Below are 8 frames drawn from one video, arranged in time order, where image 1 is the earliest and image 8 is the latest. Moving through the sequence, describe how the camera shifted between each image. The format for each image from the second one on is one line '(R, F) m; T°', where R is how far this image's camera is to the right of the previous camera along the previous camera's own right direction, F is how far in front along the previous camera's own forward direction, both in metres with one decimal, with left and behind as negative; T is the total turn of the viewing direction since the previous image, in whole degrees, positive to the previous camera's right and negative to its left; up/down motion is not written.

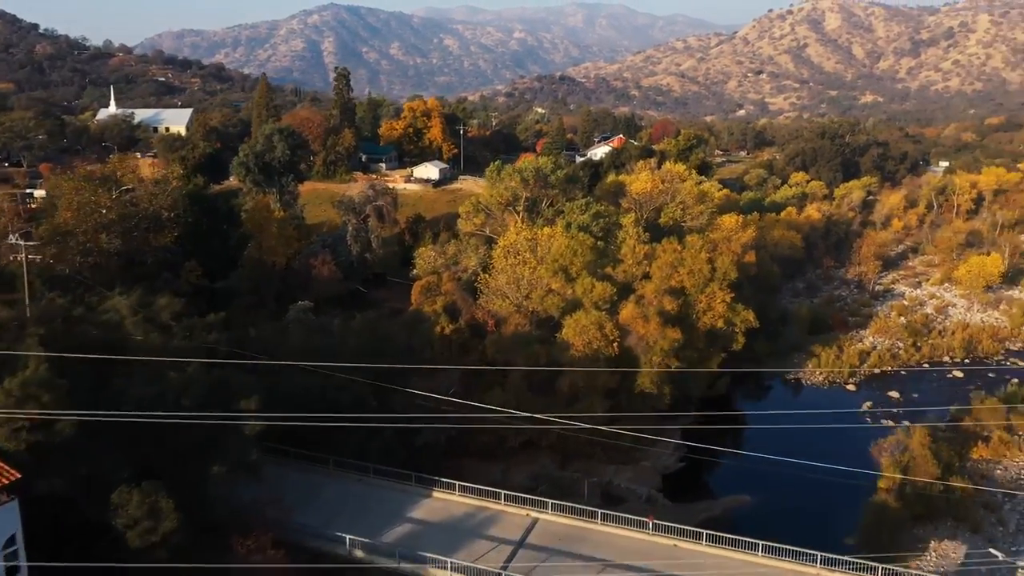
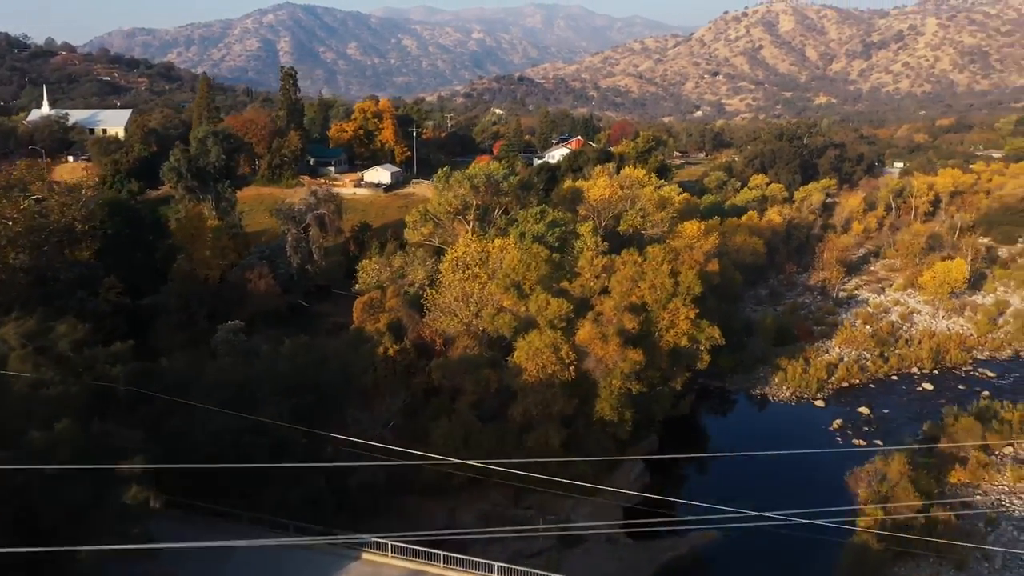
(+0.3, +1.5) m; +3°
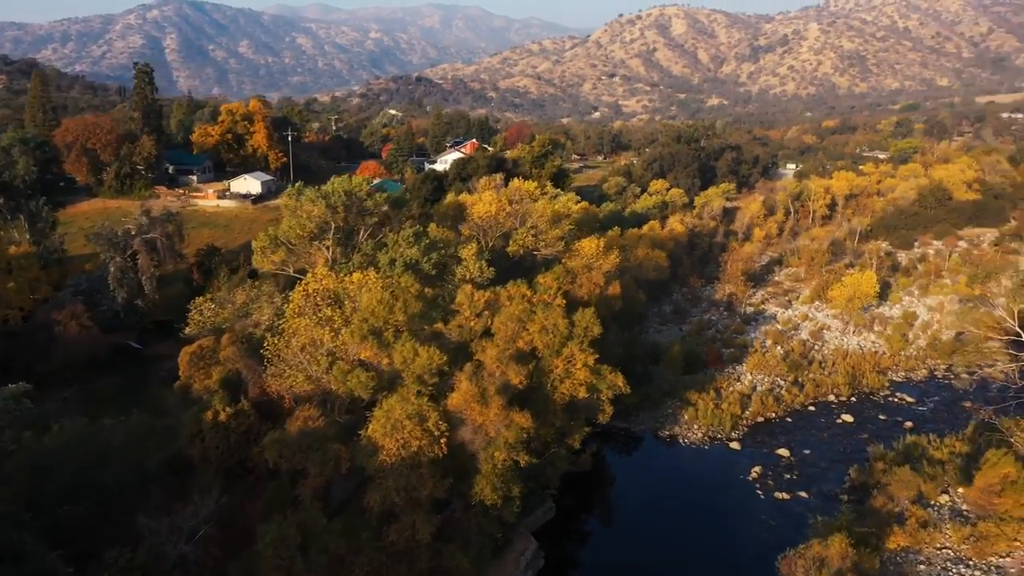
(+0.8, +3.2) m; +7°
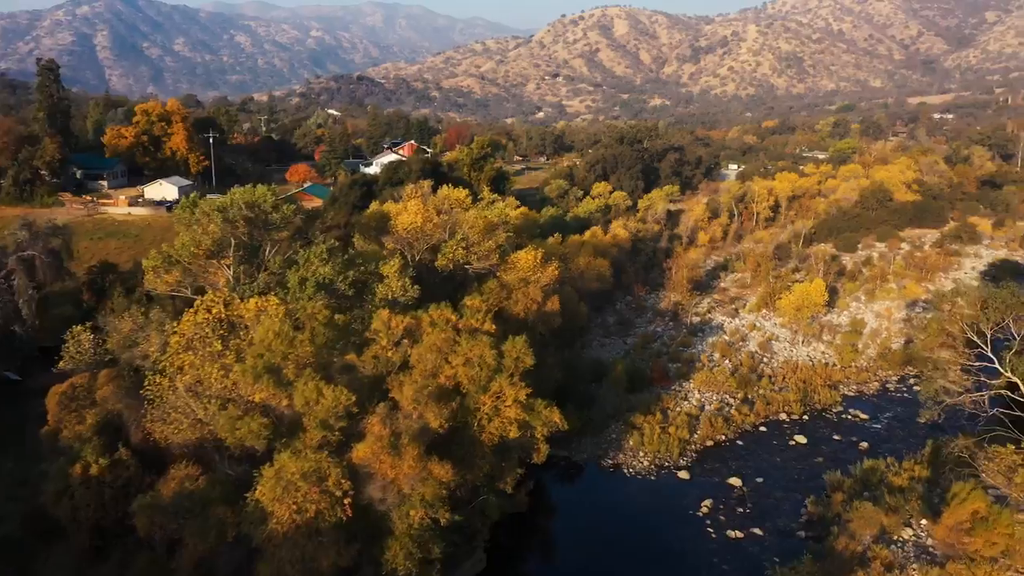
(+0.4, +1.8) m; +4°
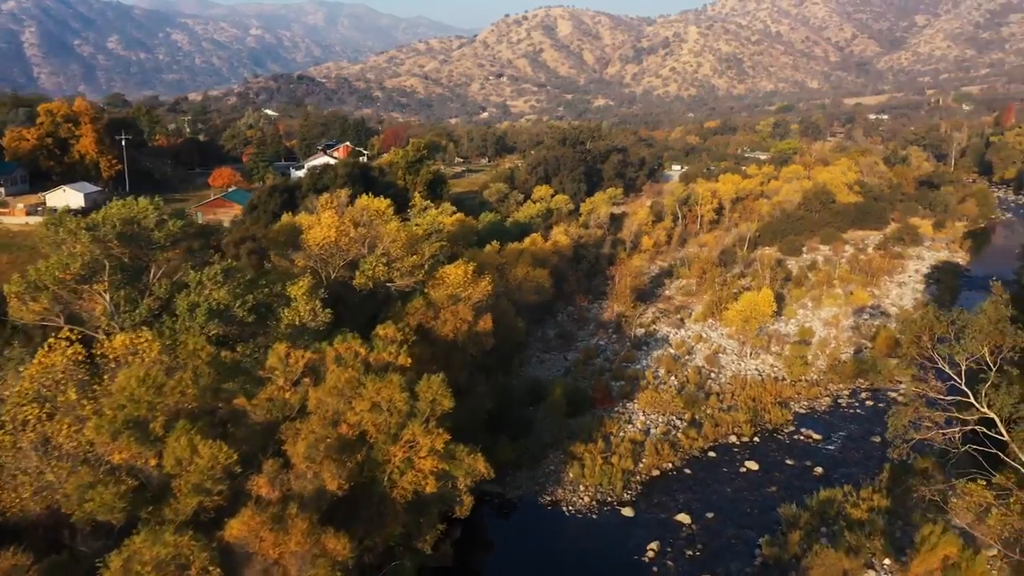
(+0.5, +1.8) m; +4°
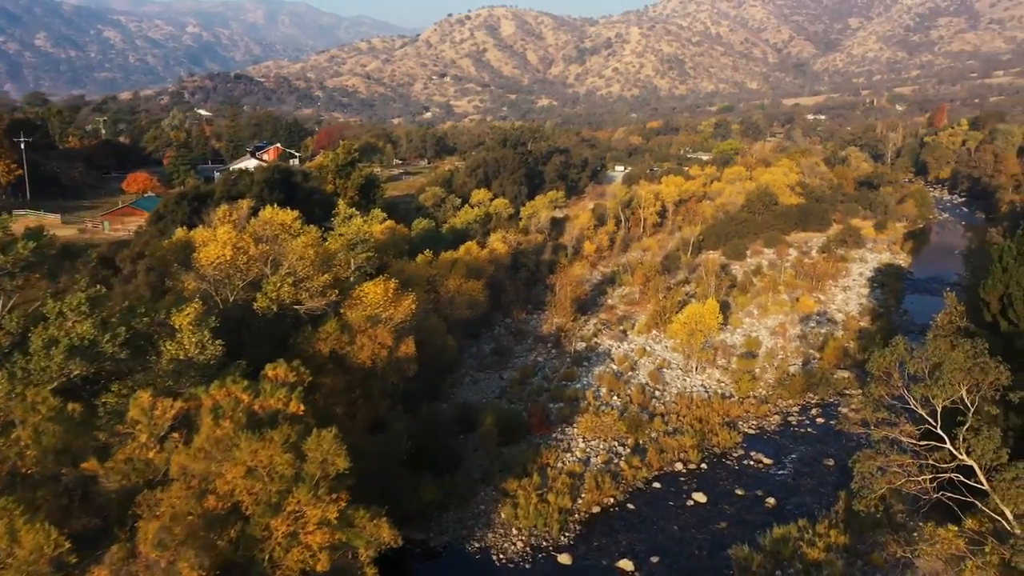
(+0.5, +1.8) m; +4°
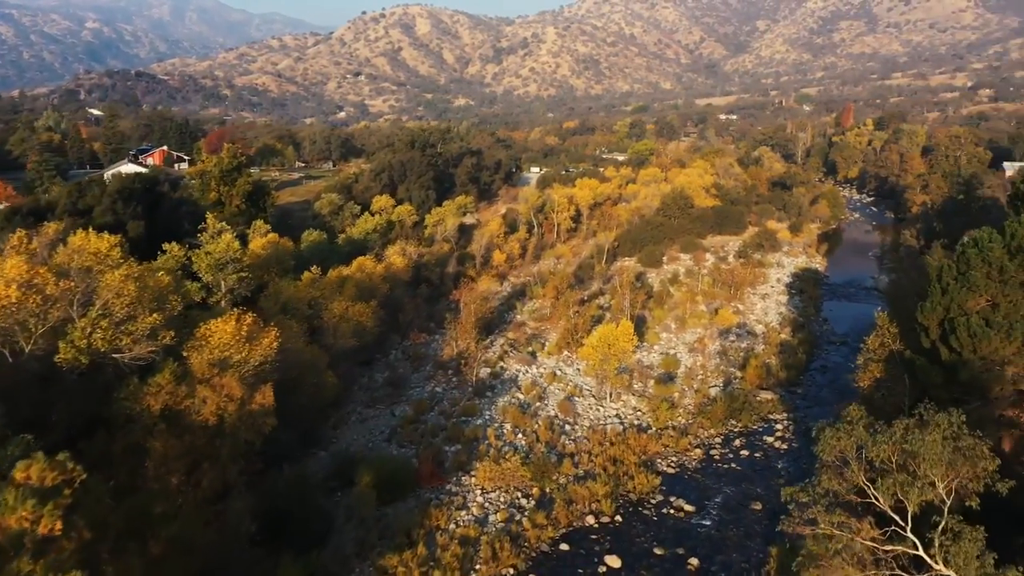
(+0.8, +2.6) m; +5°
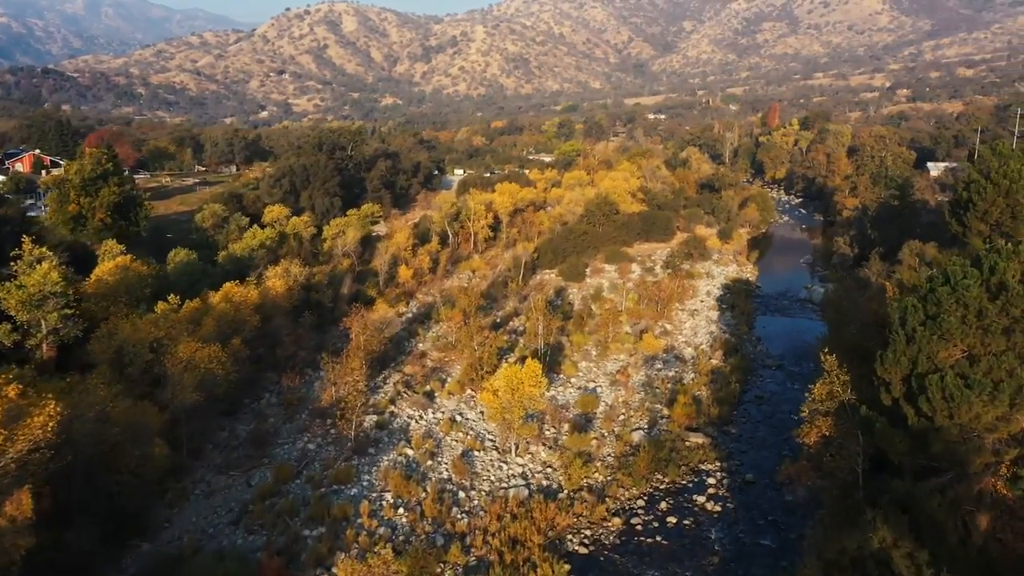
(+1.2, +3.5) m; +5°
